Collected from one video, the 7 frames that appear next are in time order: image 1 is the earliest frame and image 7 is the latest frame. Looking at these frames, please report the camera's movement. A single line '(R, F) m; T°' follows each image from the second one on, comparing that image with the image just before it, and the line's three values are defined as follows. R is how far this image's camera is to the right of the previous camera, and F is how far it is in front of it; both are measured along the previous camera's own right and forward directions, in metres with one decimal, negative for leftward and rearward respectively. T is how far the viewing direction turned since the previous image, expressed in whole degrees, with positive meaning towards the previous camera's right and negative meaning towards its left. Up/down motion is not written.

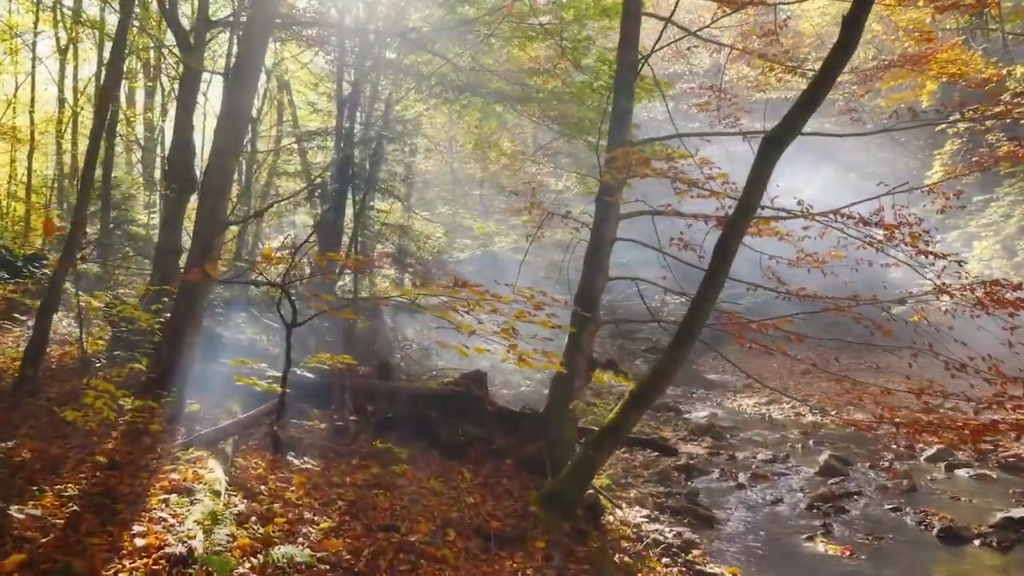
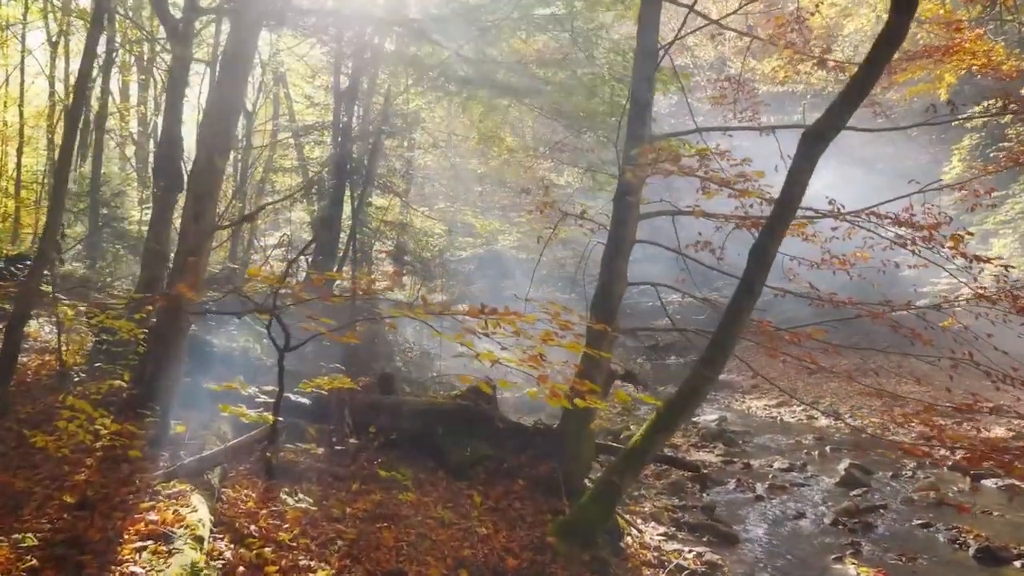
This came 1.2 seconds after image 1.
(-0.1, +0.5) m; 0°
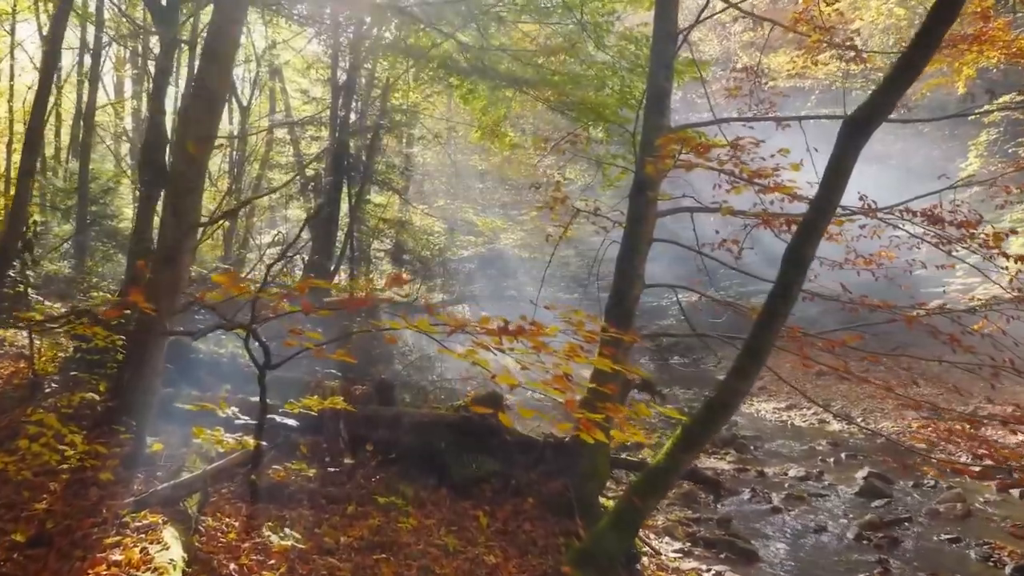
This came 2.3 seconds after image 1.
(-0.1, +0.5) m; 0°
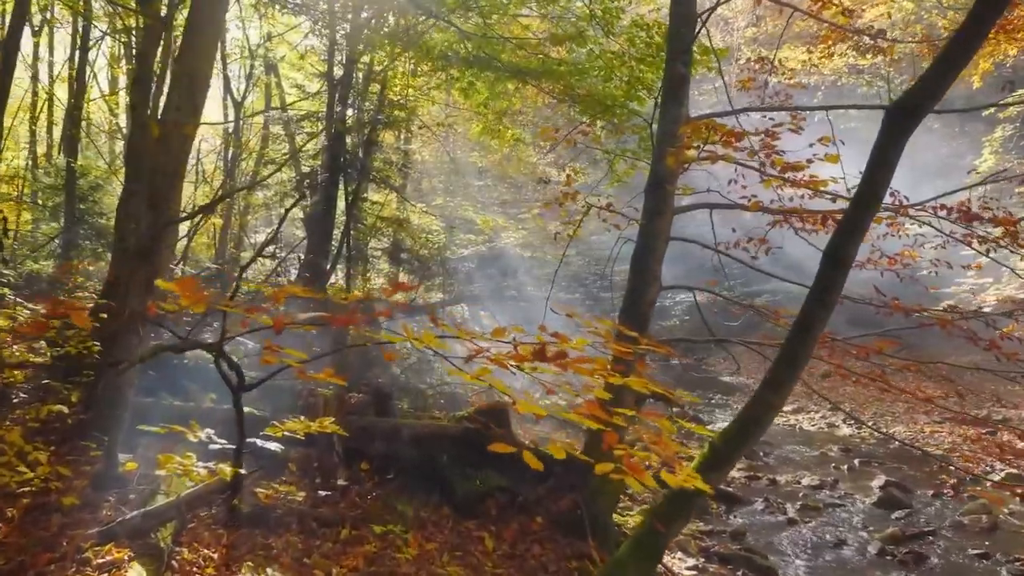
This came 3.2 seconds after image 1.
(-0.1, +0.5) m; 0°
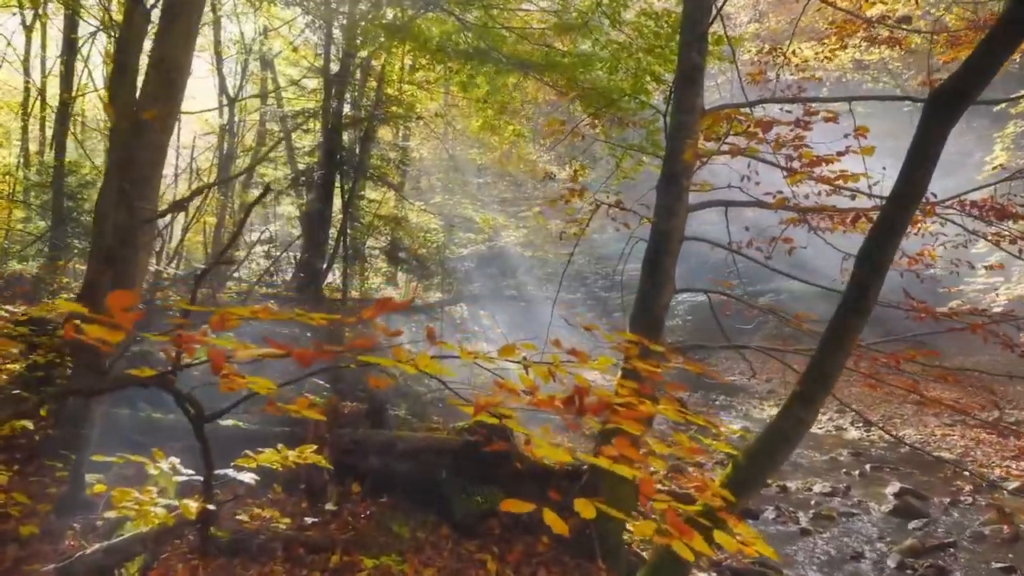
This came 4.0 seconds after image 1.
(0.0, +0.4) m; 0°
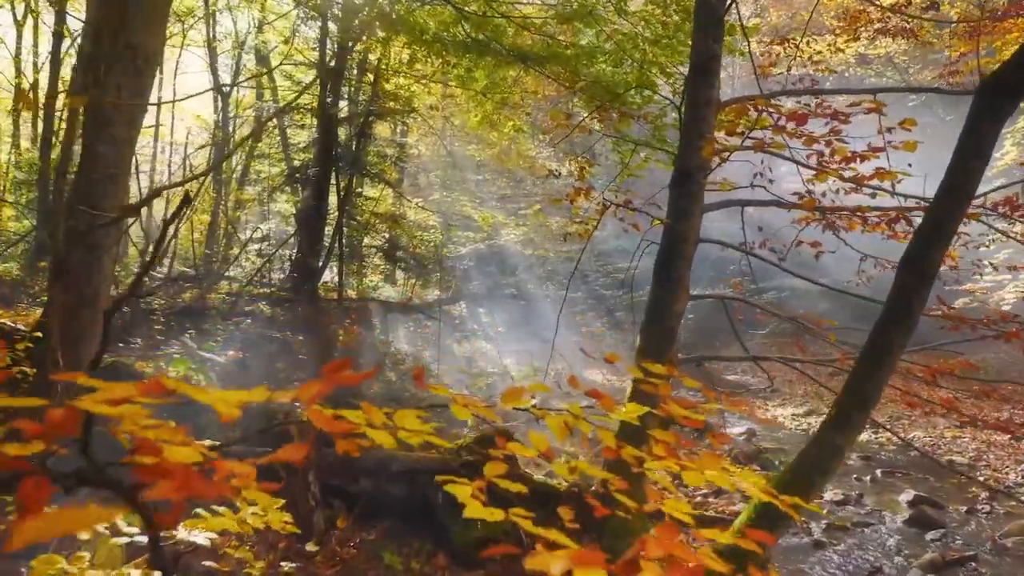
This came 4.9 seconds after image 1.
(0.0, +0.4) m; 0°
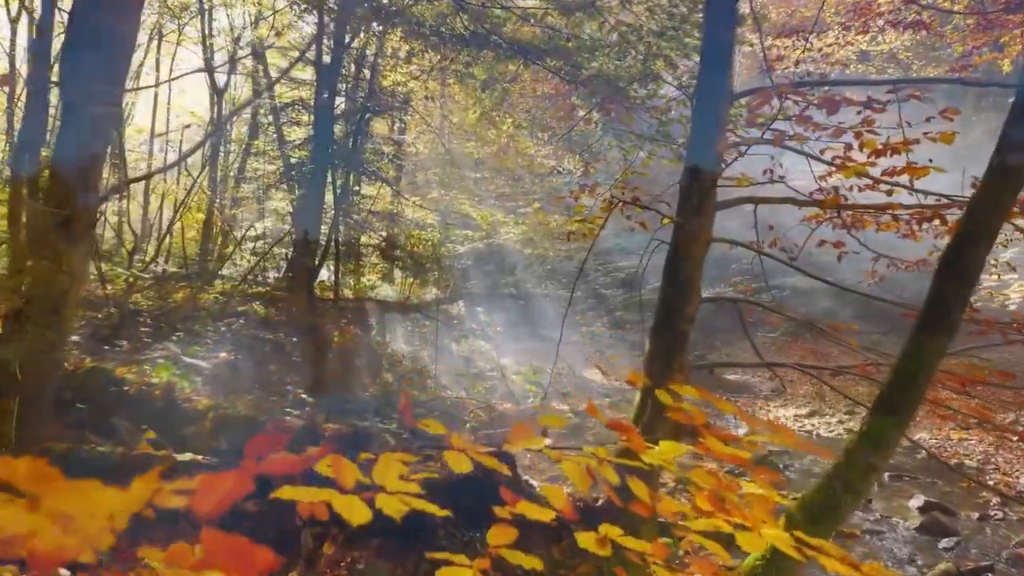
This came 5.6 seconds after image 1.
(0.0, +0.3) m; 0°
